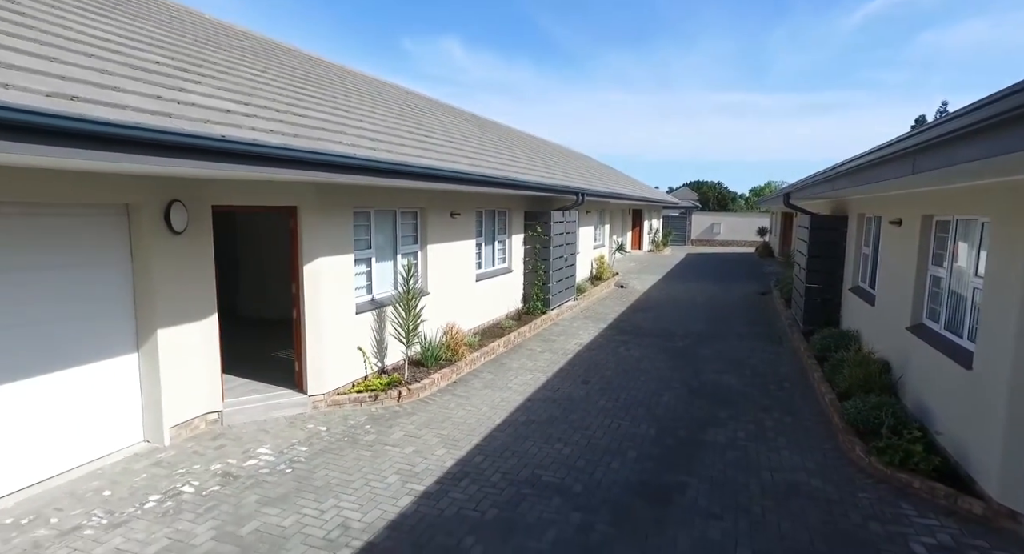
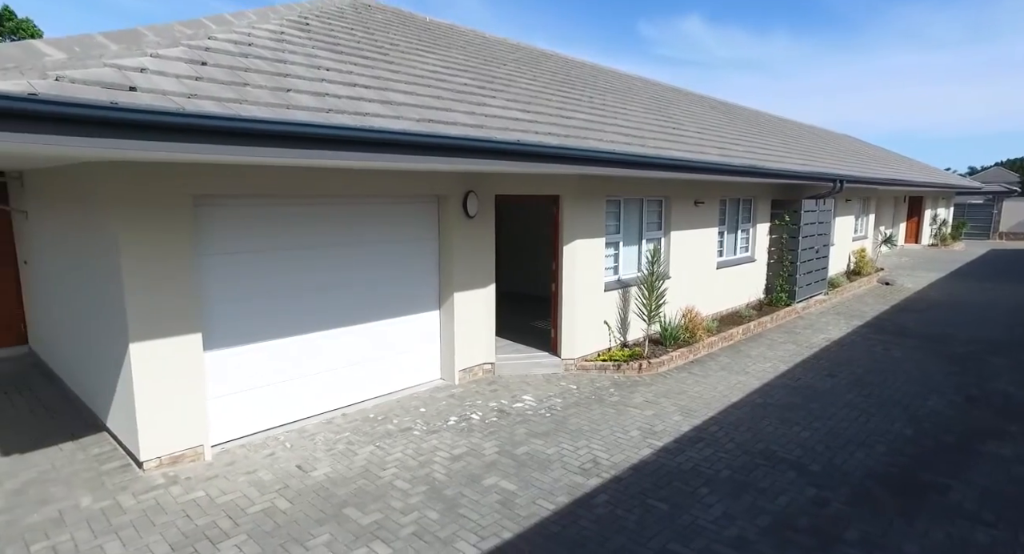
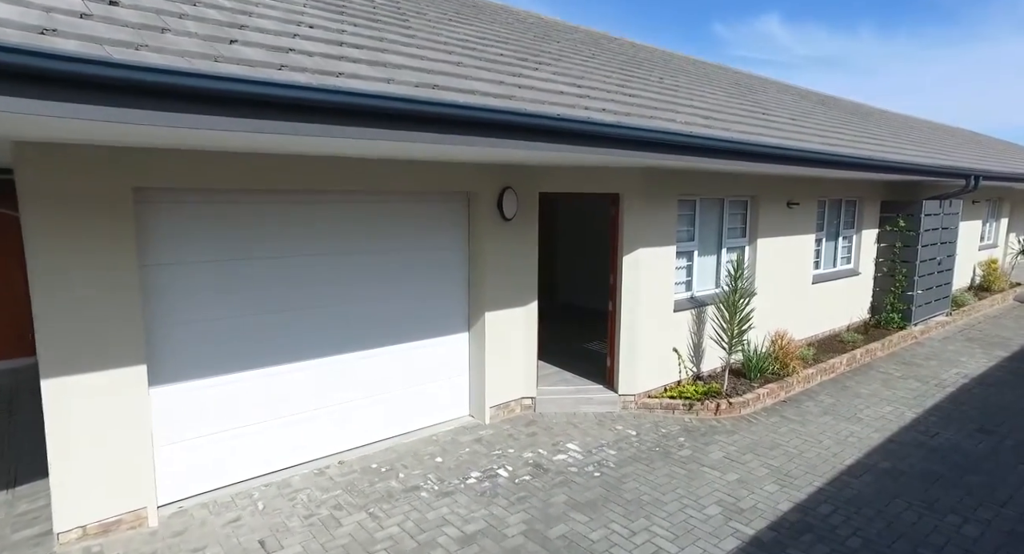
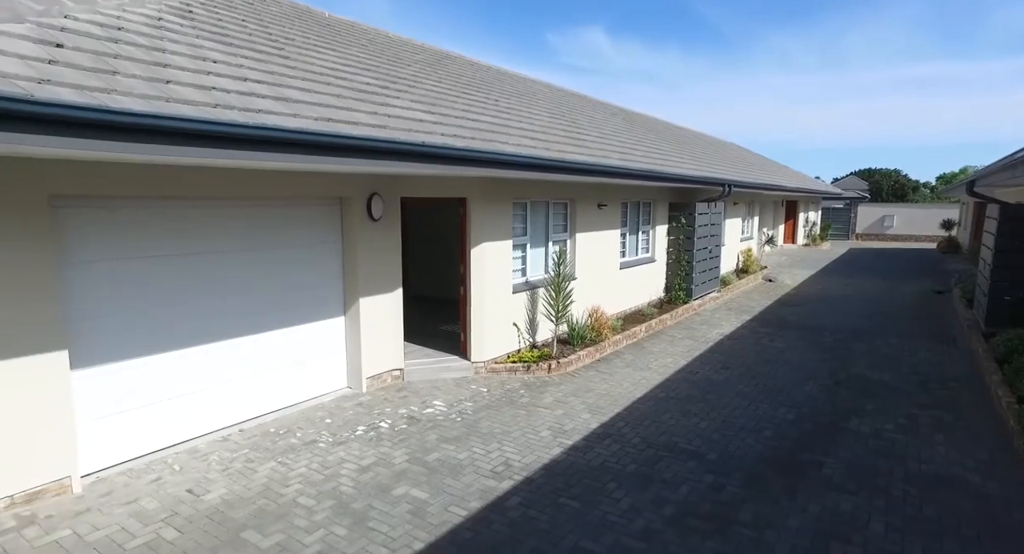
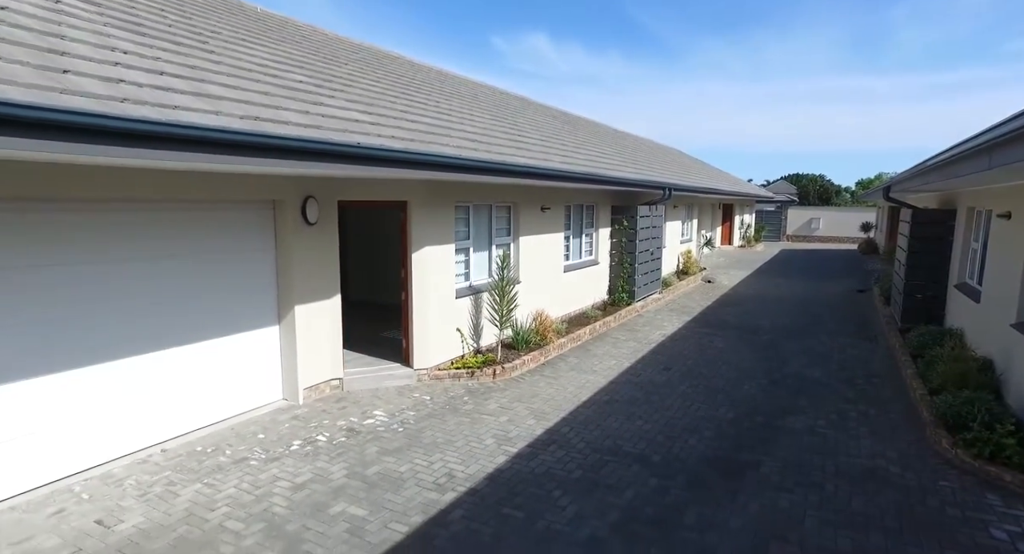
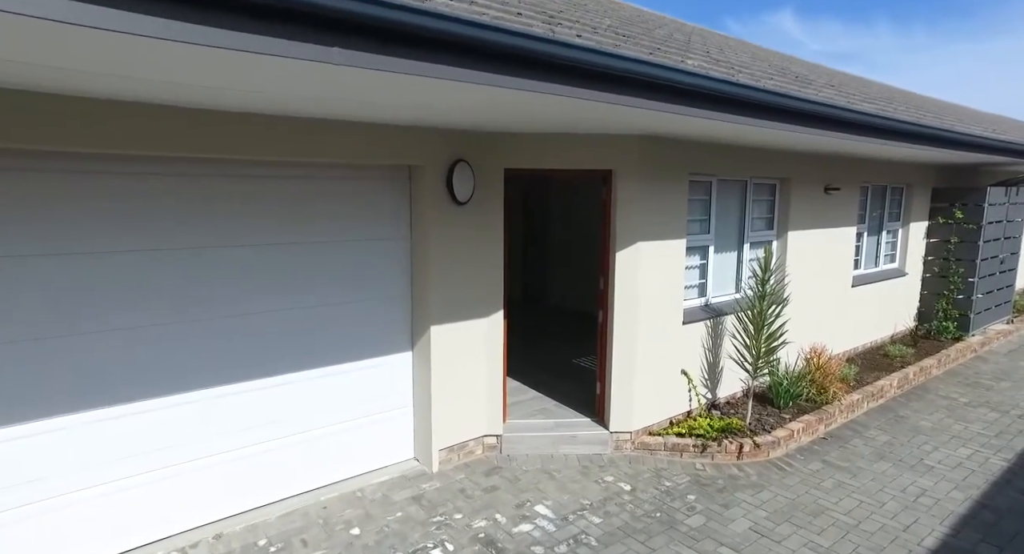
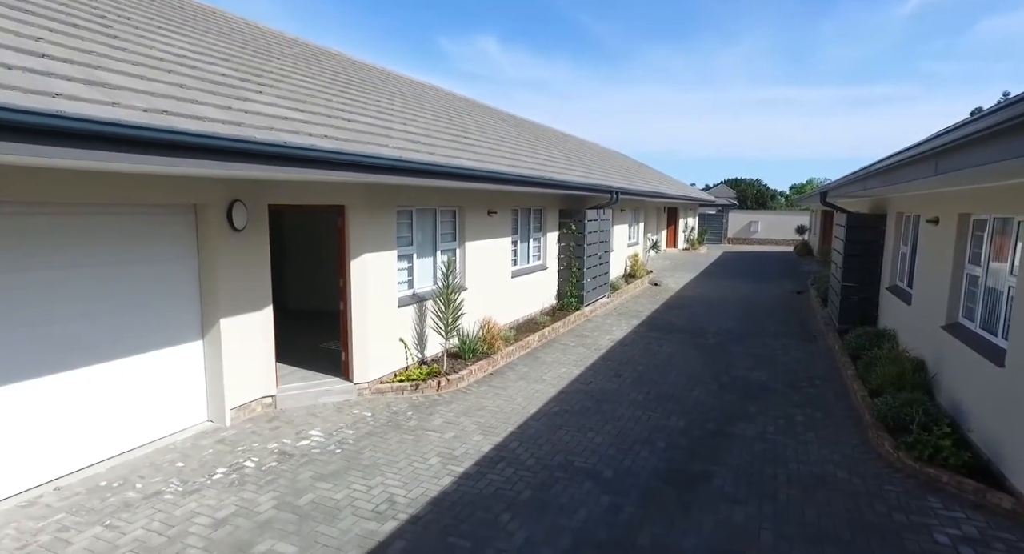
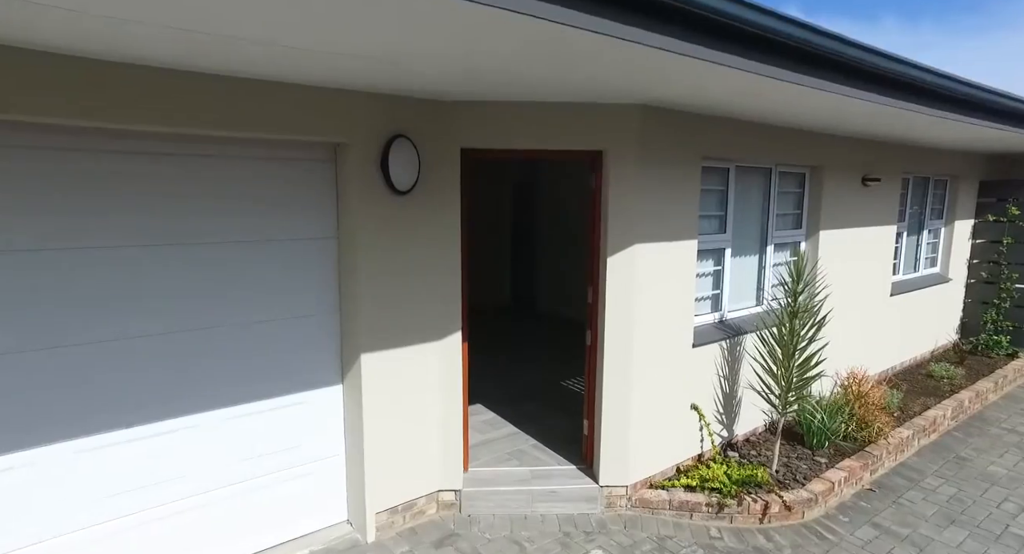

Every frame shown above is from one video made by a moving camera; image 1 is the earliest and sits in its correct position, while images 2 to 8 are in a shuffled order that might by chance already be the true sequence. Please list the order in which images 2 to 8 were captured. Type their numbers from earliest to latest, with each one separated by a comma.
7, 5, 4, 2, 3, 6, 8
